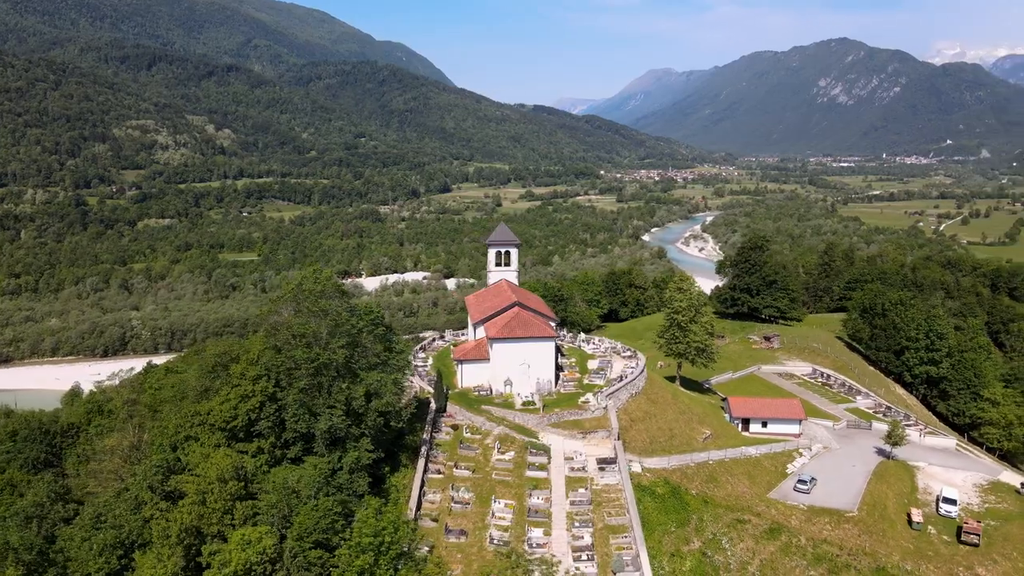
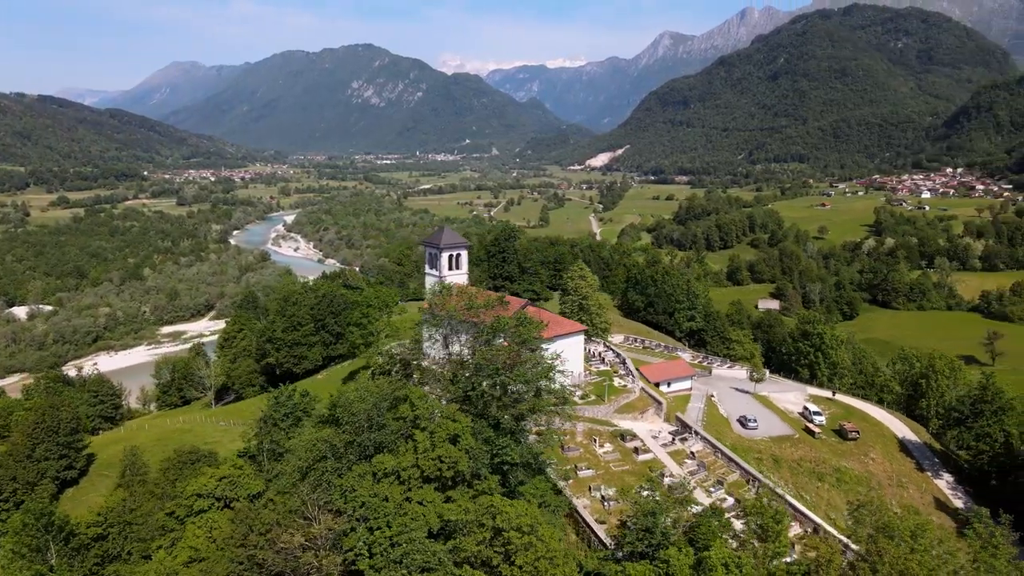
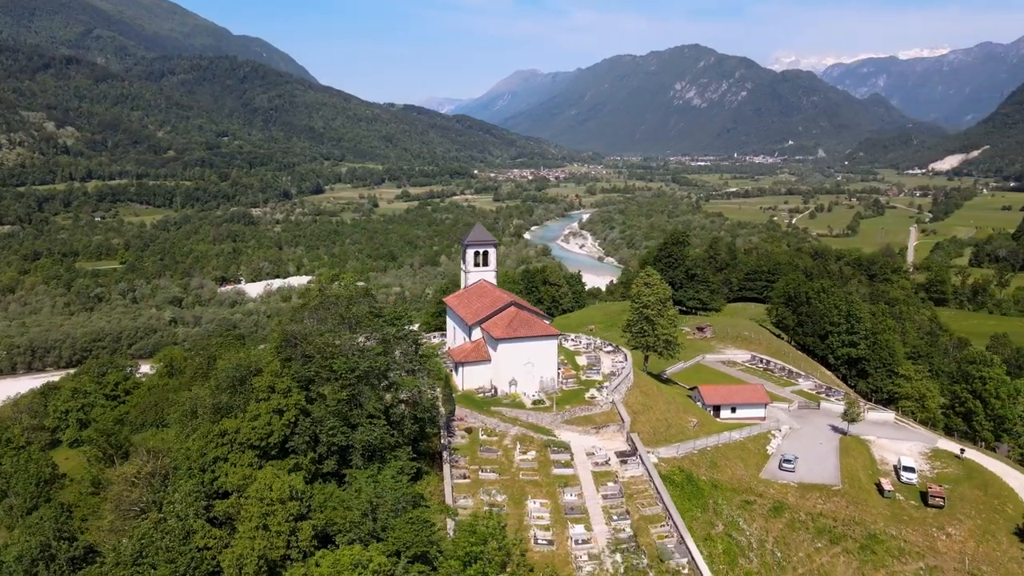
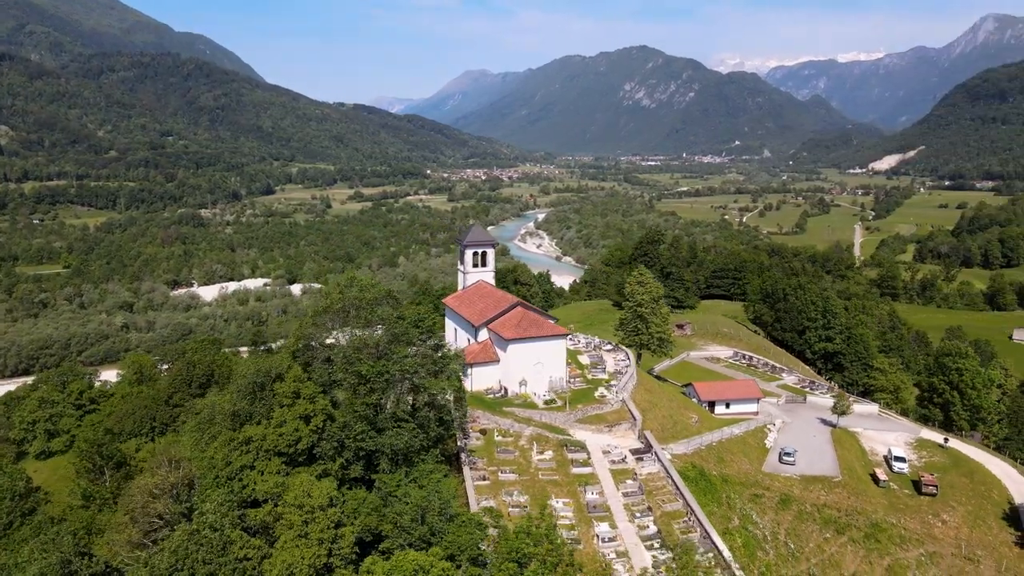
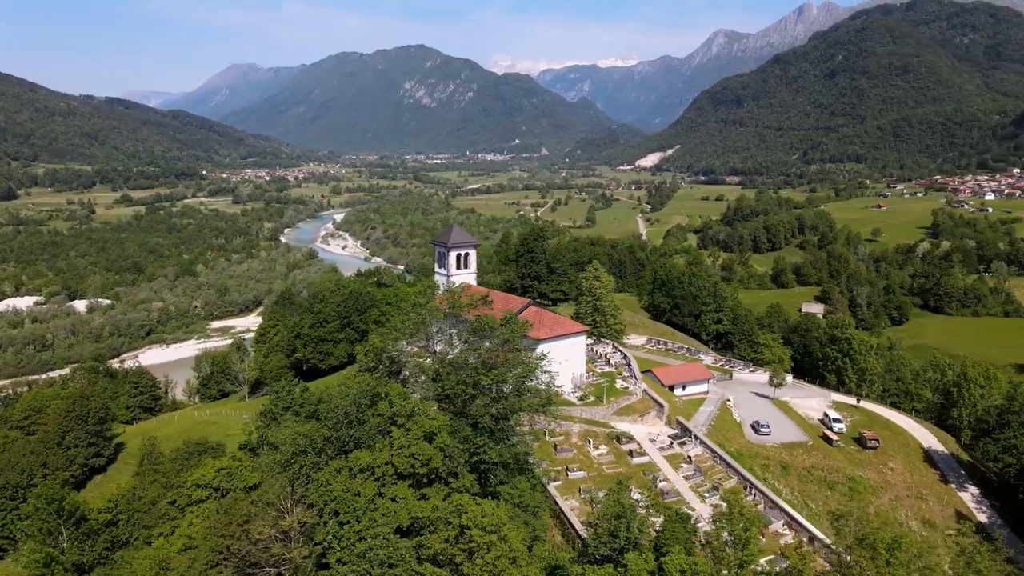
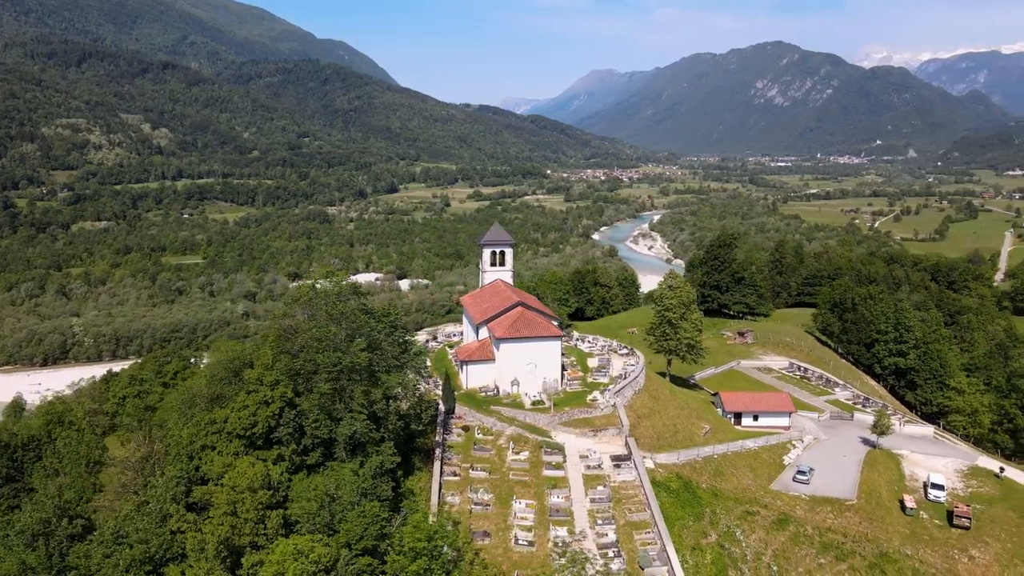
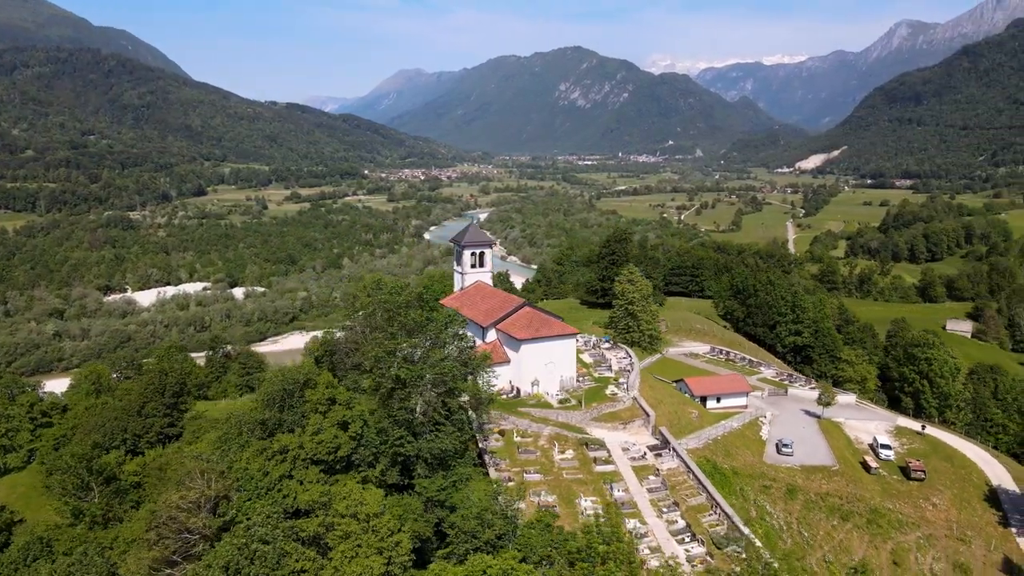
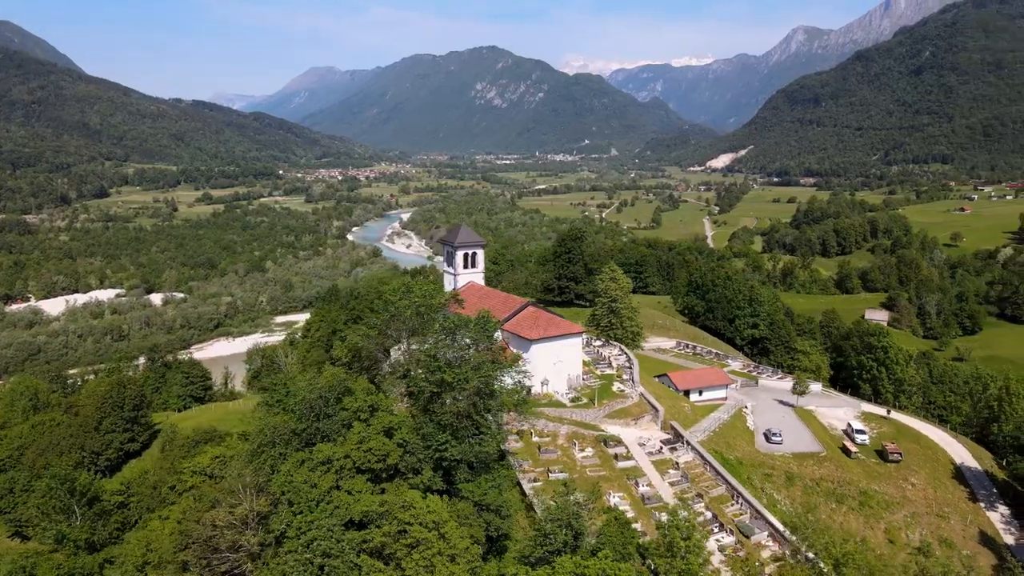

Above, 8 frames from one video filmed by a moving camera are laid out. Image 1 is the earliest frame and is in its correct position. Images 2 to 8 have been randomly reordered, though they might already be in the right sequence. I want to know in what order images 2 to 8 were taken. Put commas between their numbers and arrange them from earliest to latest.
6, 3, 4, 7, 8, 5, 2
